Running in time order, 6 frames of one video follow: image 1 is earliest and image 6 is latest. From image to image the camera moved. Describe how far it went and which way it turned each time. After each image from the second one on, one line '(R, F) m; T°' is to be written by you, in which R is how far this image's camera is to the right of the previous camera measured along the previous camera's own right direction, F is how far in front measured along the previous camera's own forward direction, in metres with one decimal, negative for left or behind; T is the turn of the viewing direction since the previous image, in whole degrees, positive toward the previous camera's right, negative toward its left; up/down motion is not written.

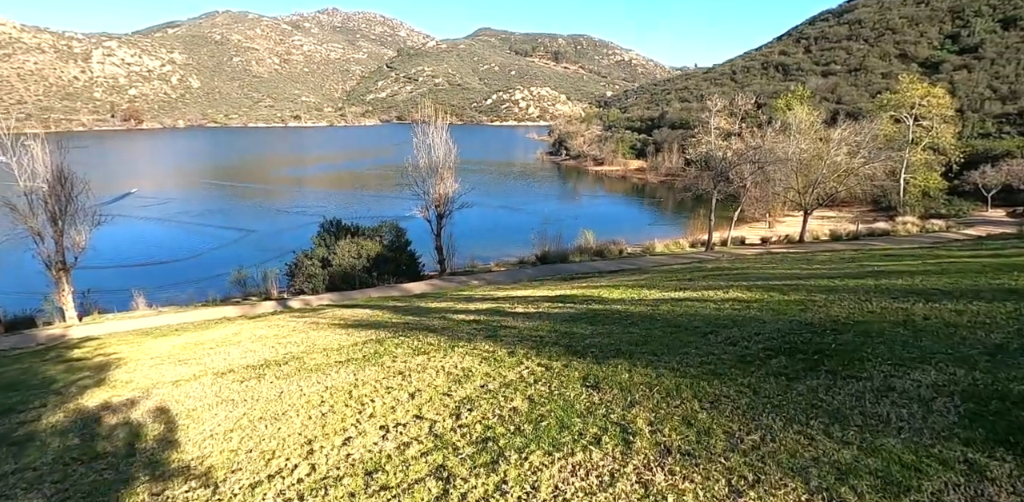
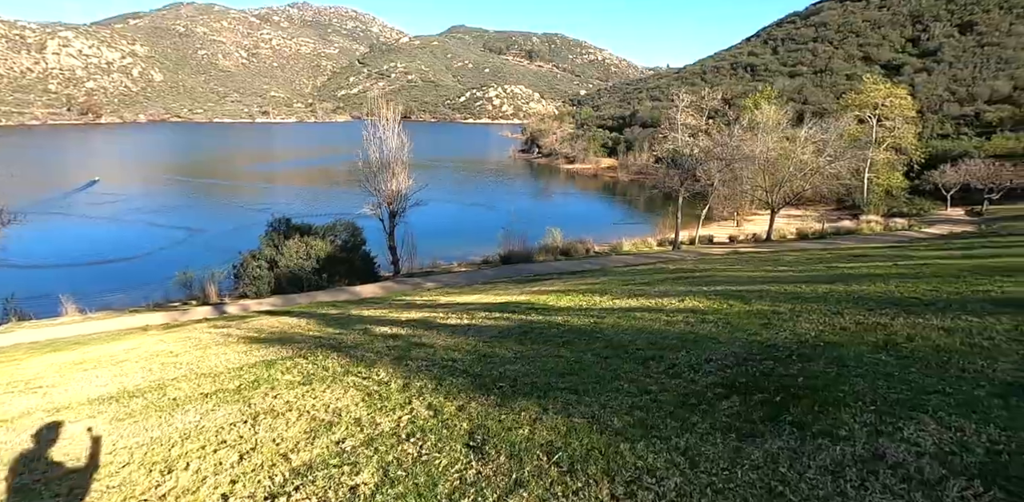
(+0.6, +0.9) m; +3°
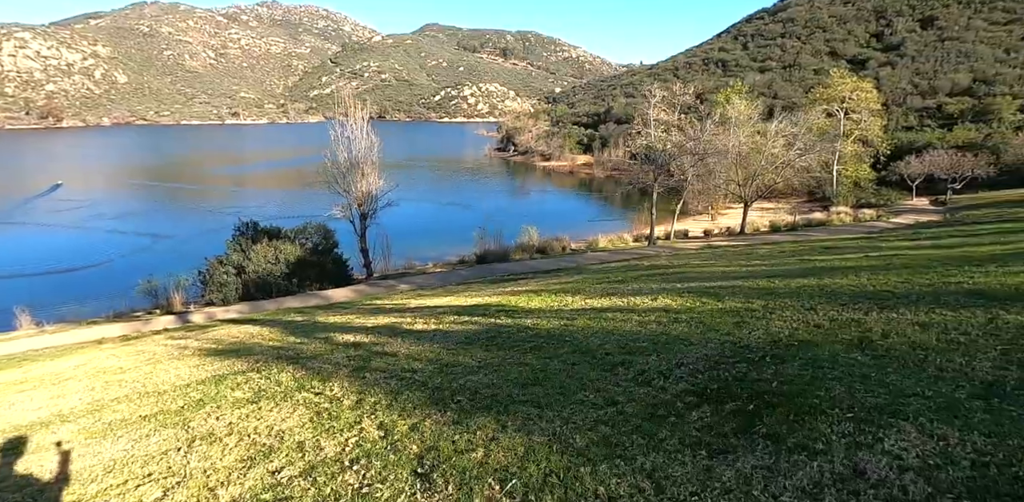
(+0.1, +0.2) m; +2°
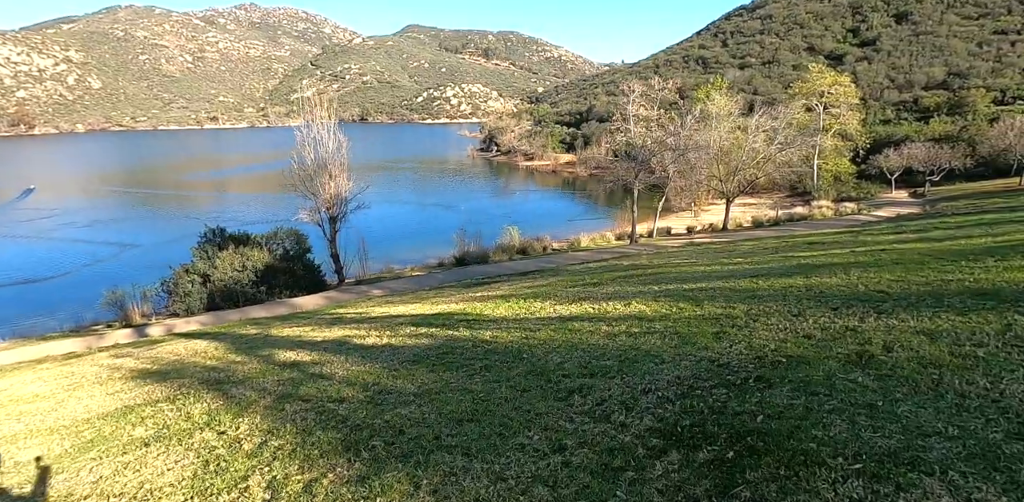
(+0.3, +0.6) m; +1°
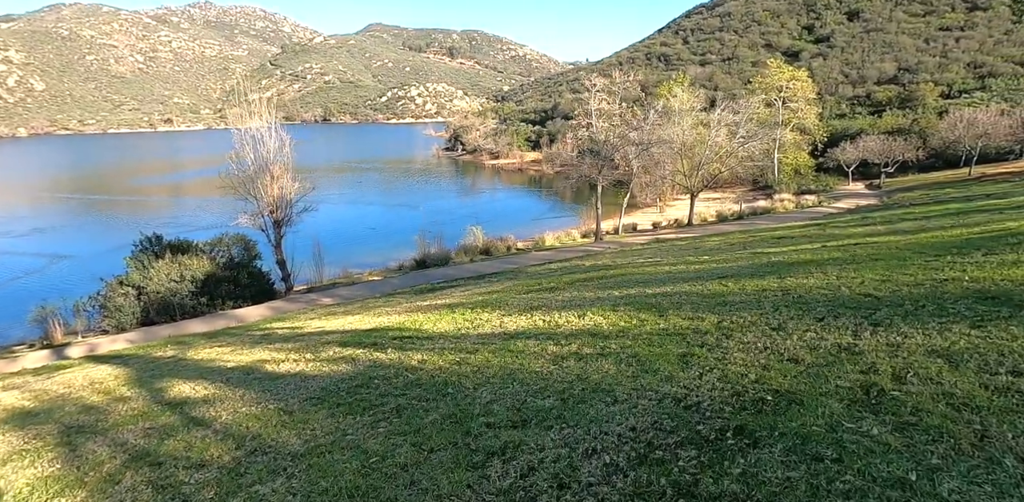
(+0.3, +0.8) m; +3°
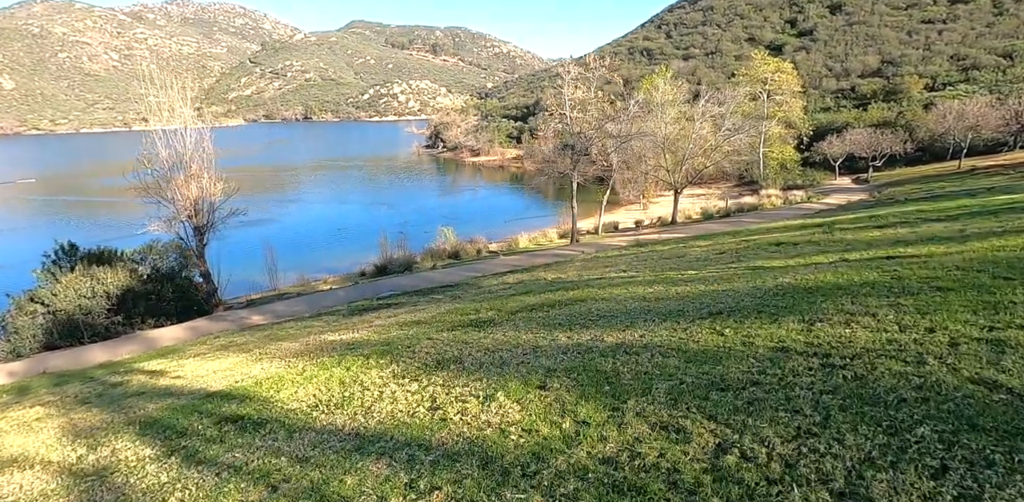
(+0.7, +1.9) m; +1°
